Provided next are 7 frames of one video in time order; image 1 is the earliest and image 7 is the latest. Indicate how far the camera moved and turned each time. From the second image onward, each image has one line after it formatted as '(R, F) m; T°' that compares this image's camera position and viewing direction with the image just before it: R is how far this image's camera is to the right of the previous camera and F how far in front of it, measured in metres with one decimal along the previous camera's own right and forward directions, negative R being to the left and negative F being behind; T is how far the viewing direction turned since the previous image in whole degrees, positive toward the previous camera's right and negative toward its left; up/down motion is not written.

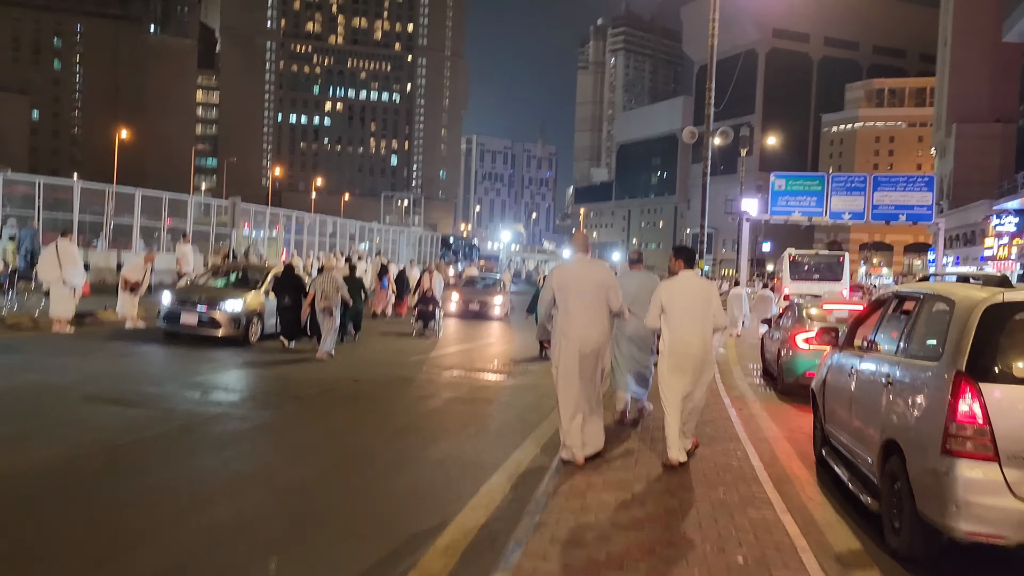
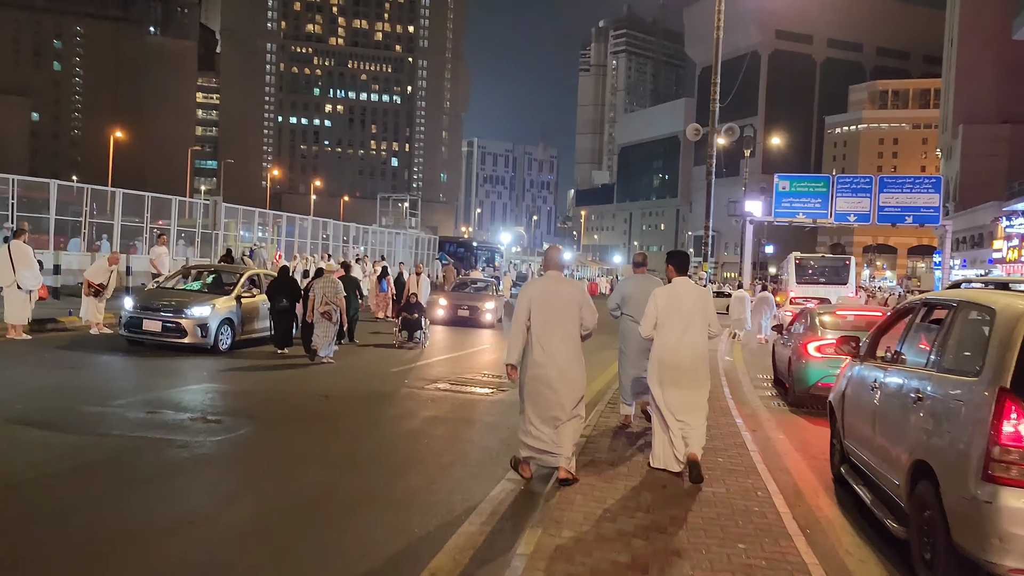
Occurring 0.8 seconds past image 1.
(+0.1, +0.7) m; 0°
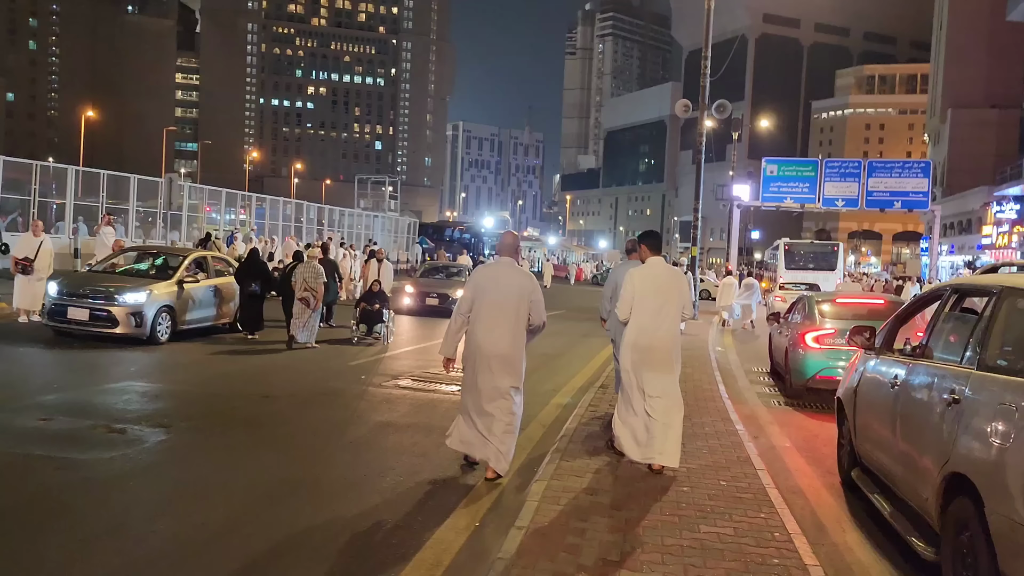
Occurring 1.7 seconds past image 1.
(+0.1, +0.8) m; +1°
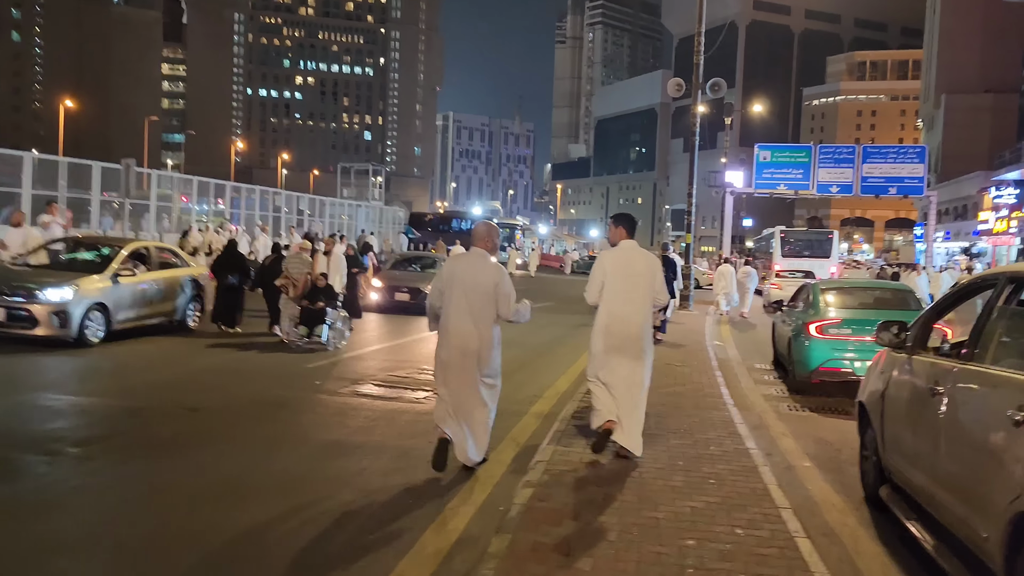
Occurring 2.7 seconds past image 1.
(+0.1, +0.8) m; +1°
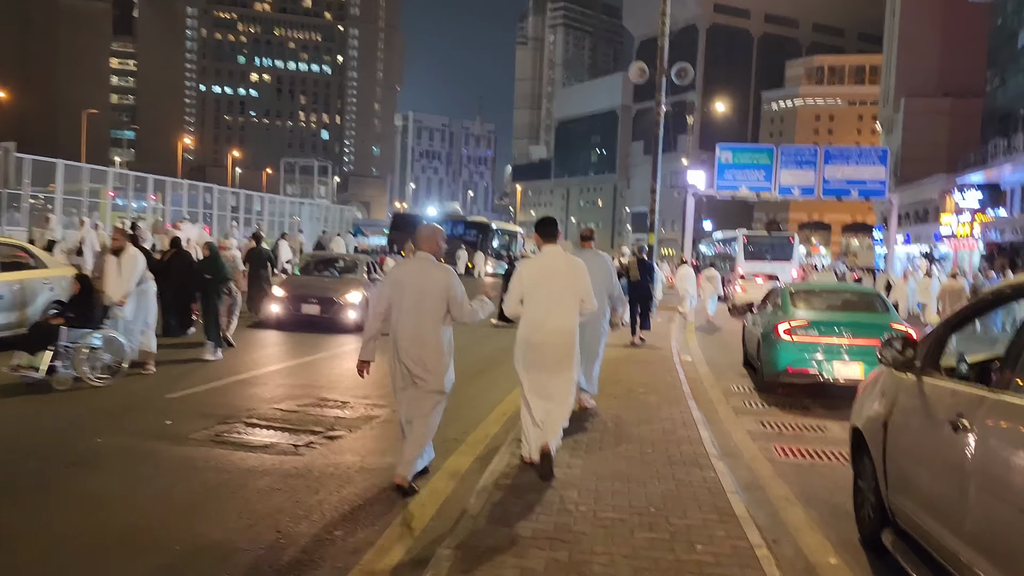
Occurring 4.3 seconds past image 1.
(+0.2, +1.4) m; +3°
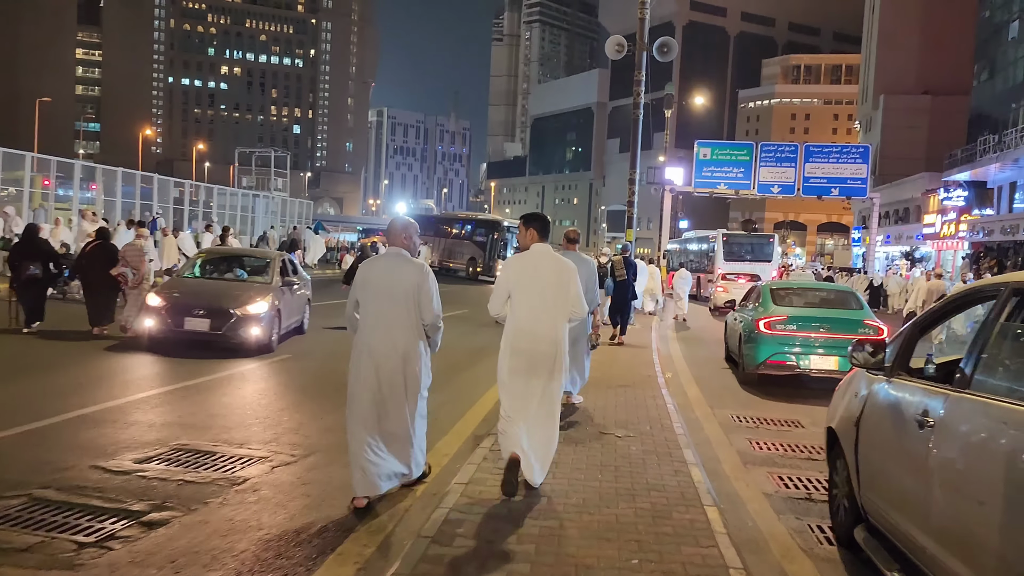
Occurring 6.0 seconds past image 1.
(+0.2, +1.5) m; +2°
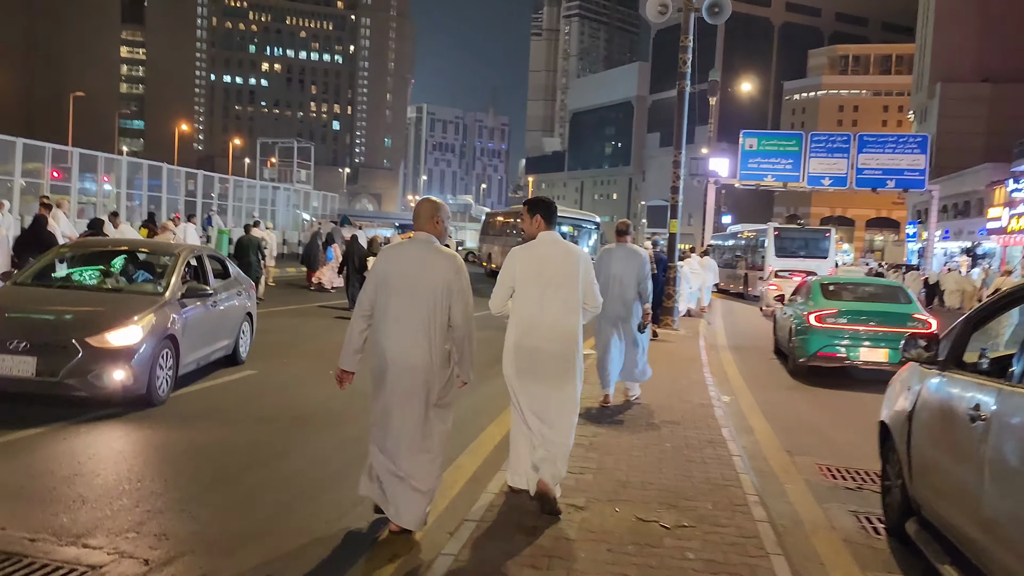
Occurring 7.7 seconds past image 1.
(+0.2, +1.5) m; -3°
